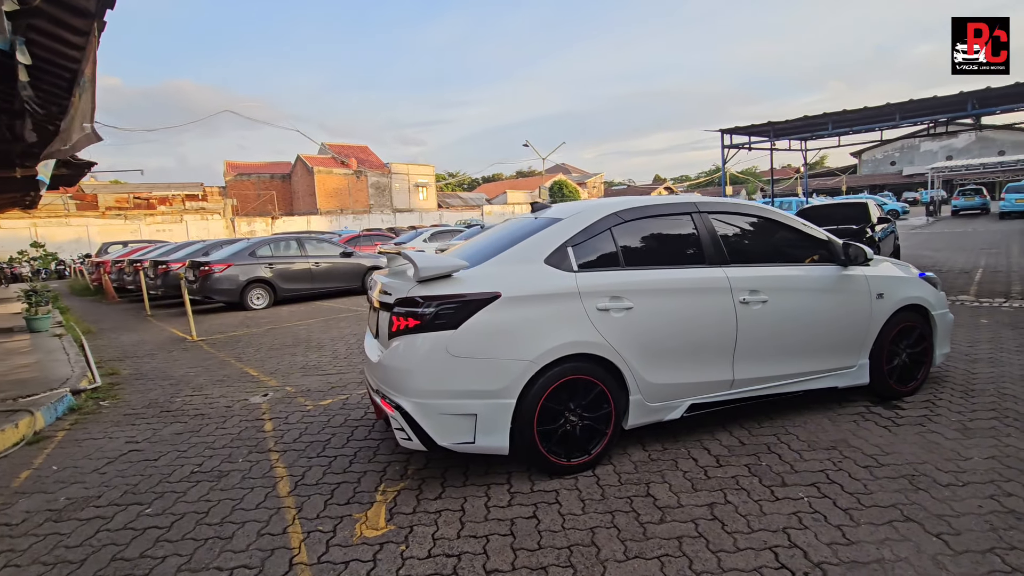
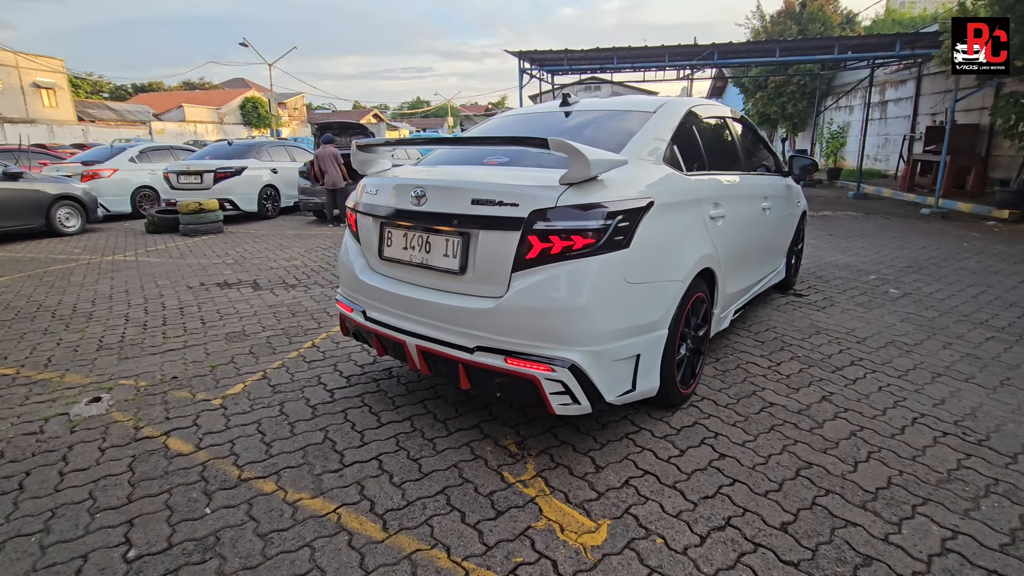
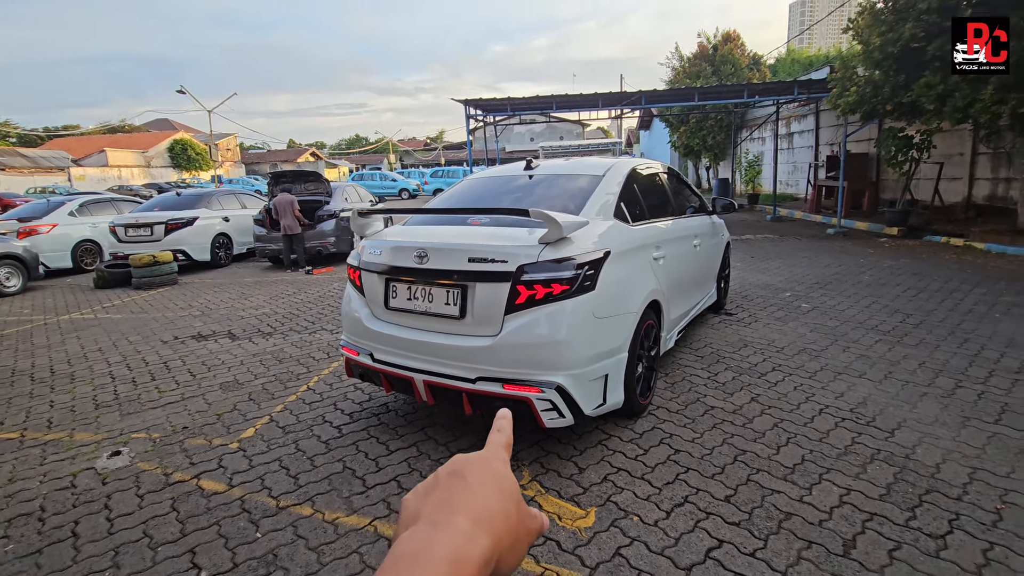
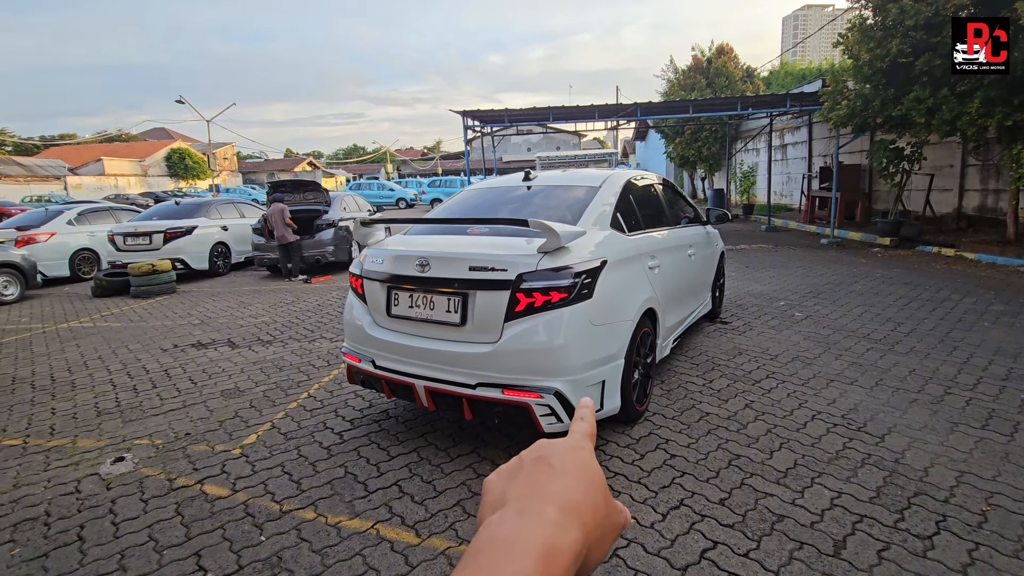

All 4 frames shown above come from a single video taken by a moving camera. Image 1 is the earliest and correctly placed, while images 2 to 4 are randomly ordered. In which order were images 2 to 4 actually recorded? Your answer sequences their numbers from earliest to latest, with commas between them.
2, 3, 4
